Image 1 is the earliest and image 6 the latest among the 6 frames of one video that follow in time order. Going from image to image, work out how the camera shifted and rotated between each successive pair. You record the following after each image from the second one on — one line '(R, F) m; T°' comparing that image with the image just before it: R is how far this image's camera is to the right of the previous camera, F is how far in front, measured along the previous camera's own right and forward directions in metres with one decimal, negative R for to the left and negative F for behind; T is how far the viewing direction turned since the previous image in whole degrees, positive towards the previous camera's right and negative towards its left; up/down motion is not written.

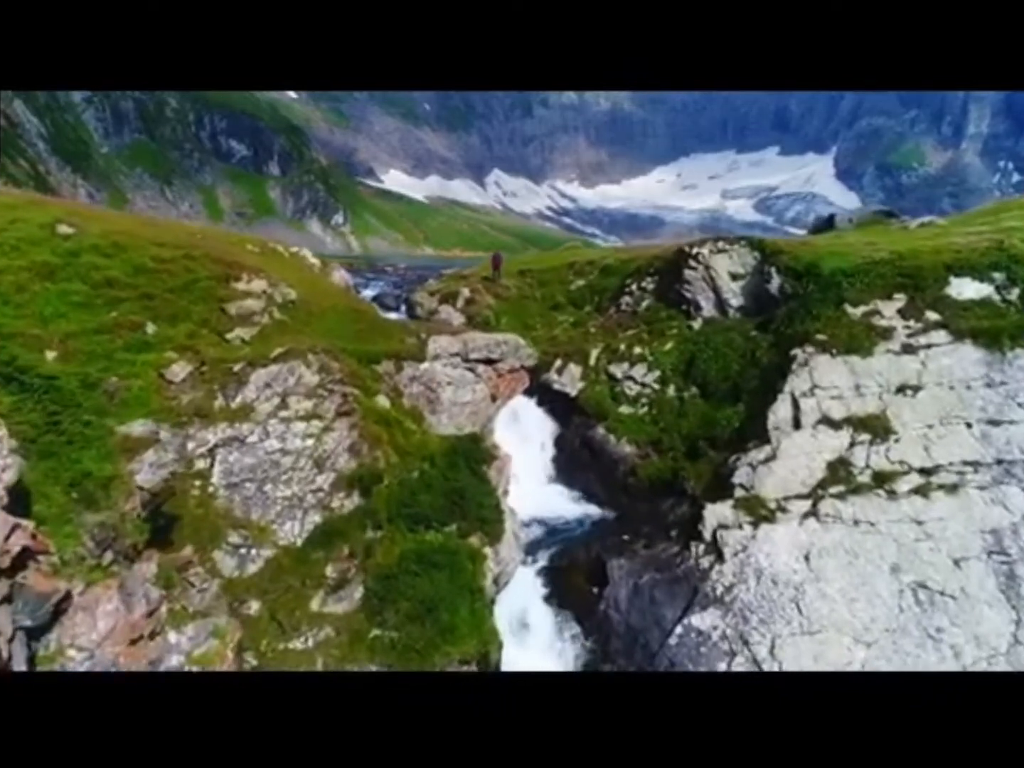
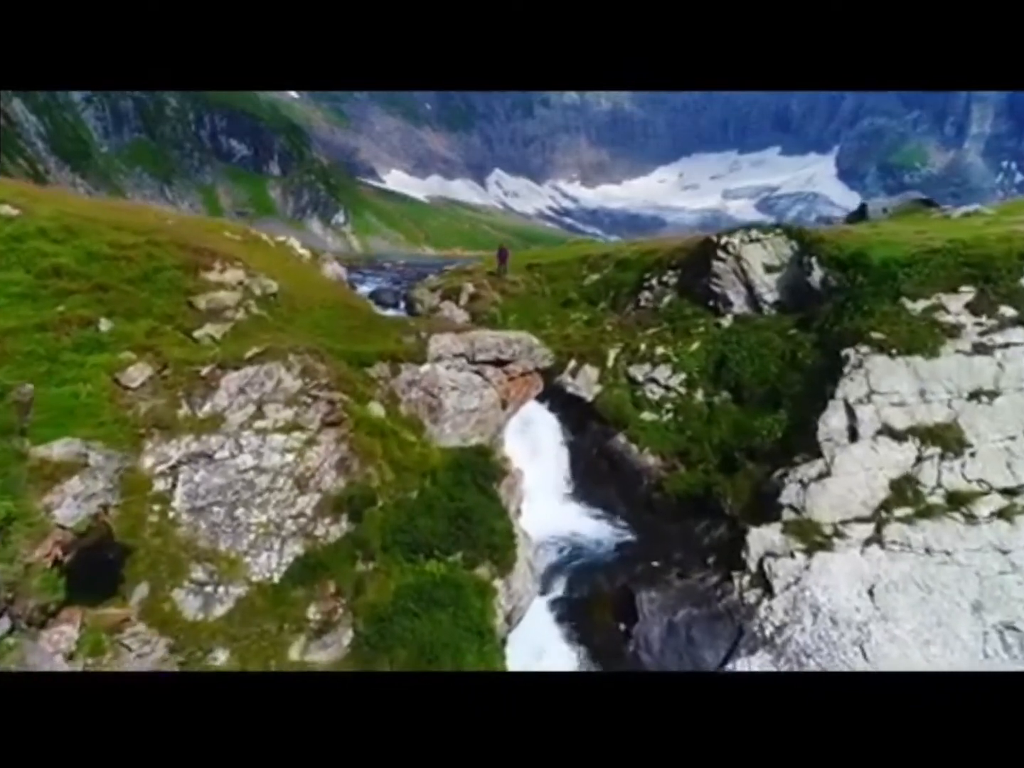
(-0.1, +1.1) m; 0°
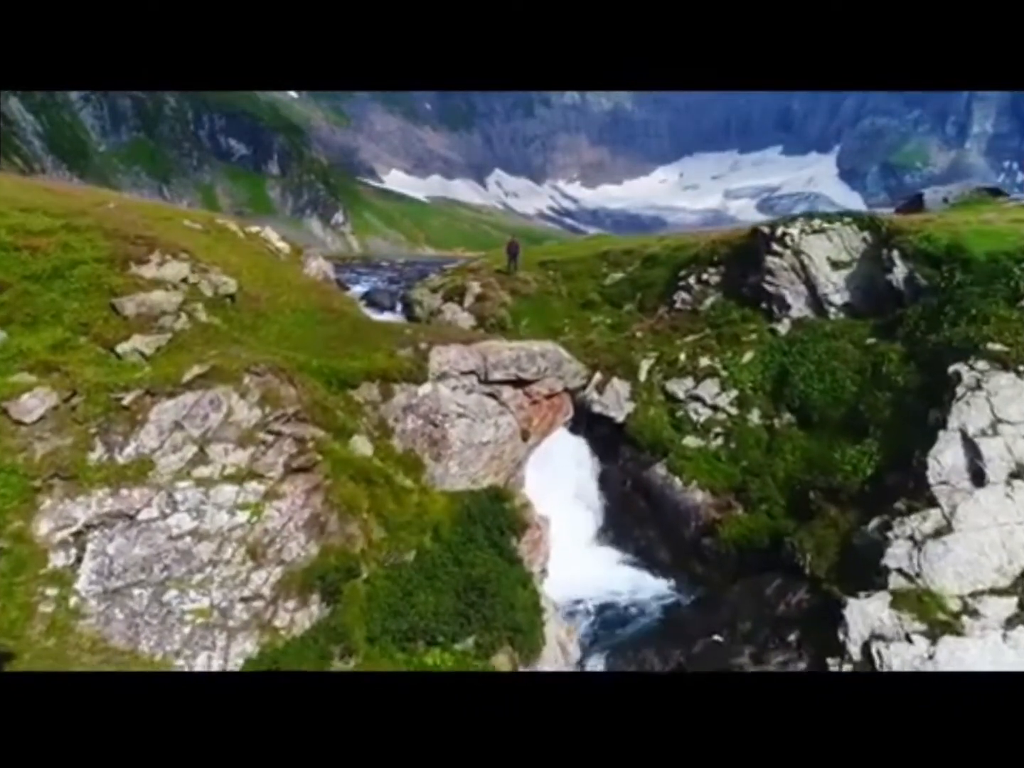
(-0.2, +1.7) m; 0°
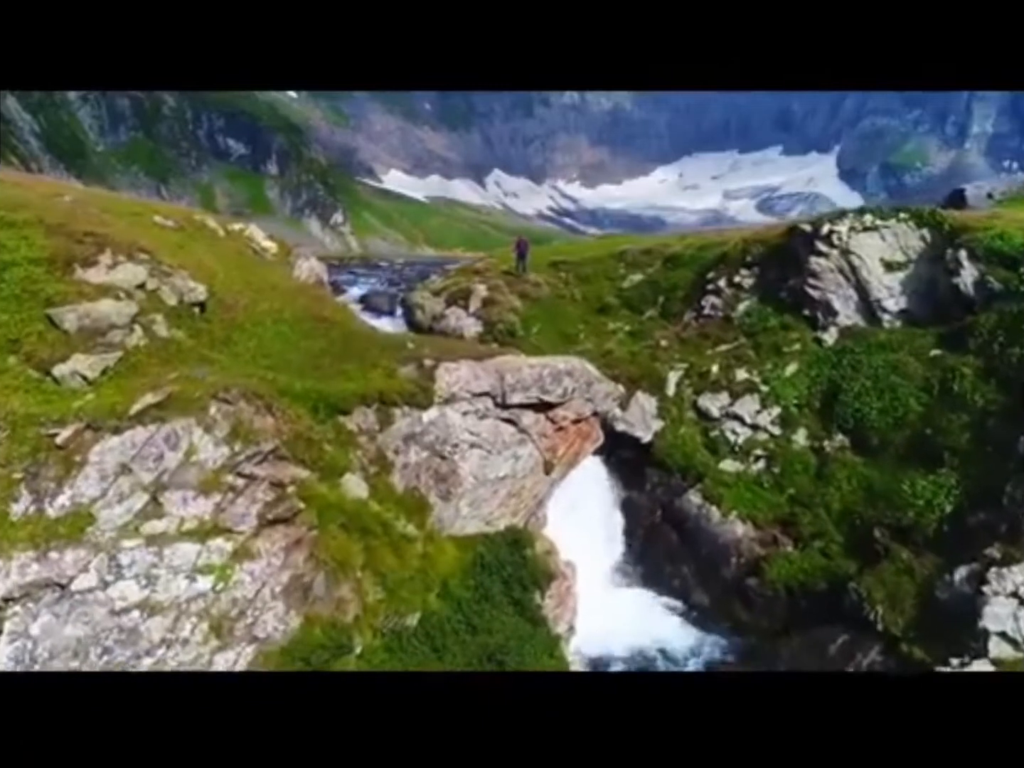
(-0.2, +0.9) m; 0°
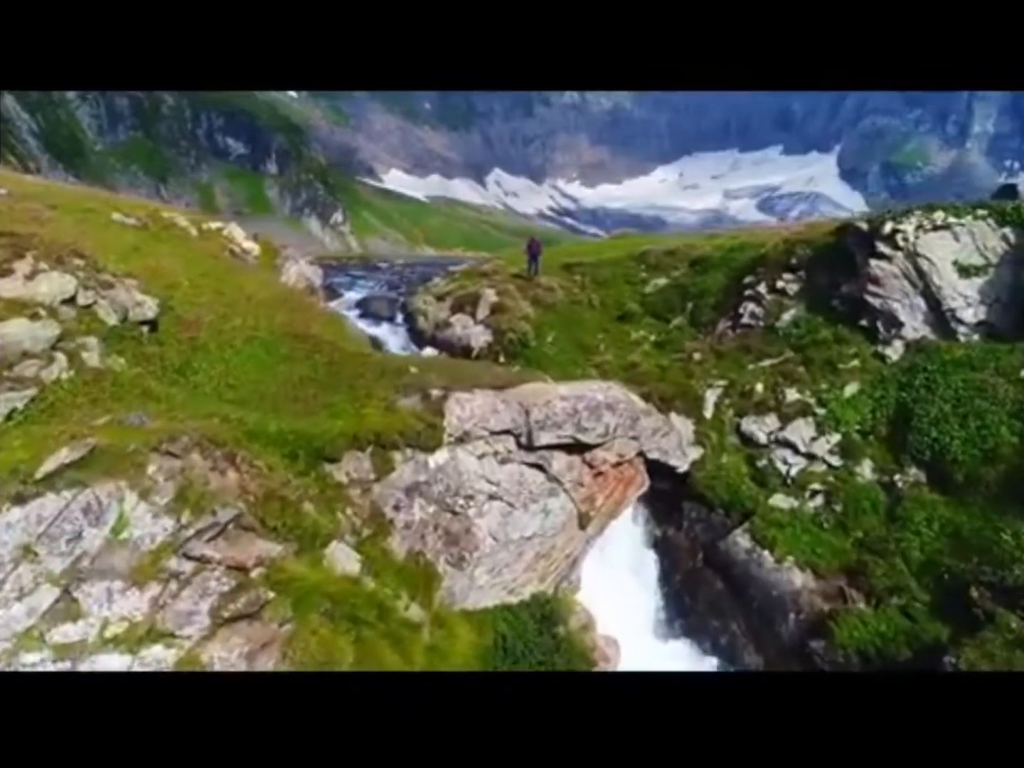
(-0.2, +1.0) m; 0°
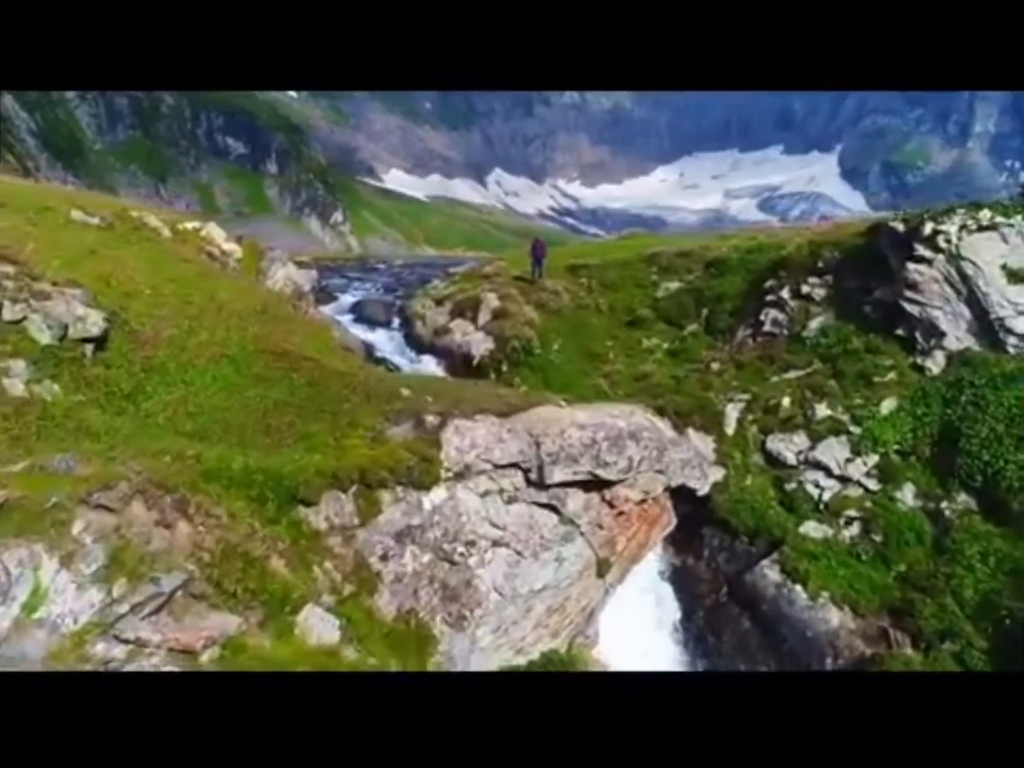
(0.0, +0.6) m; 0°
